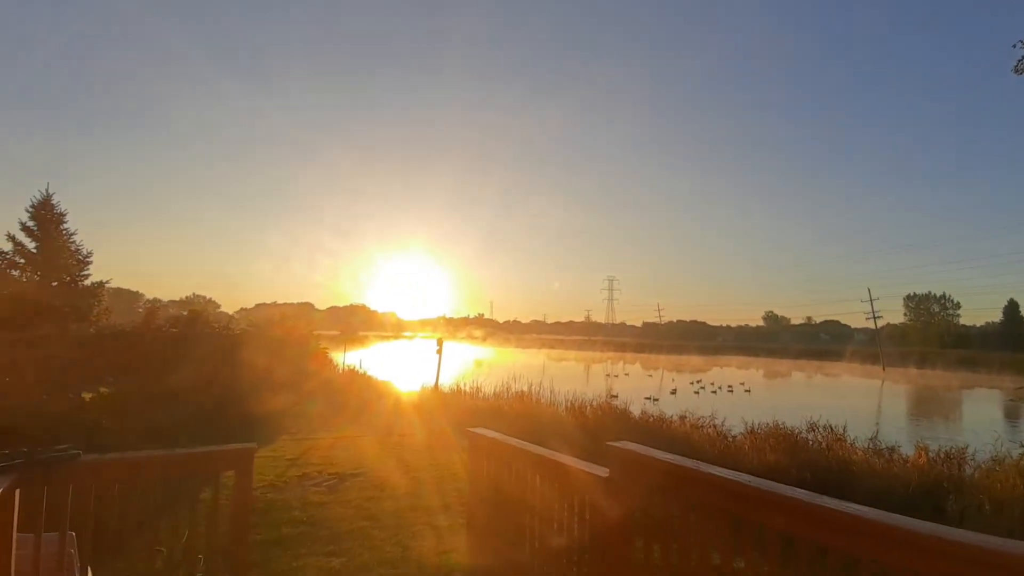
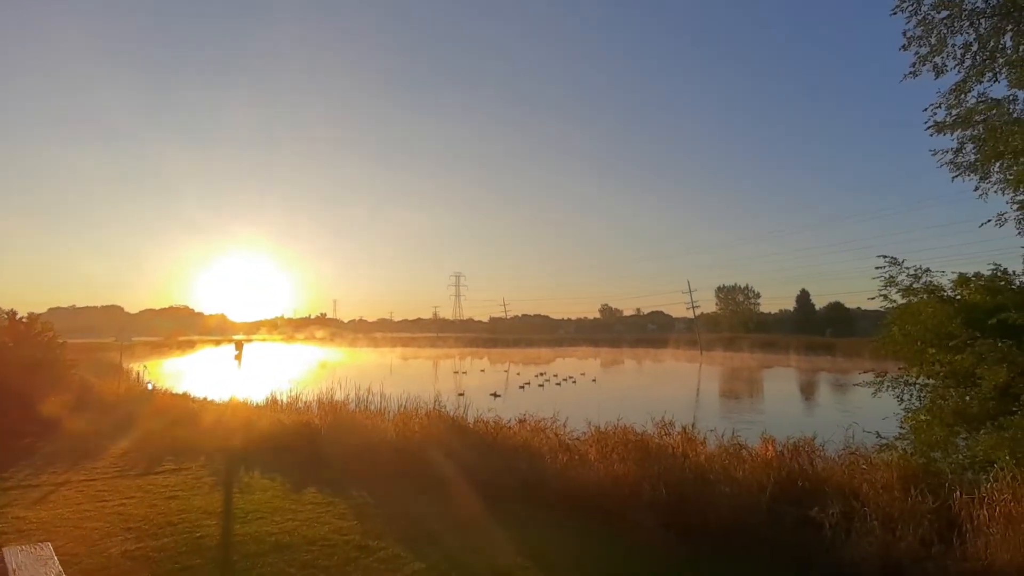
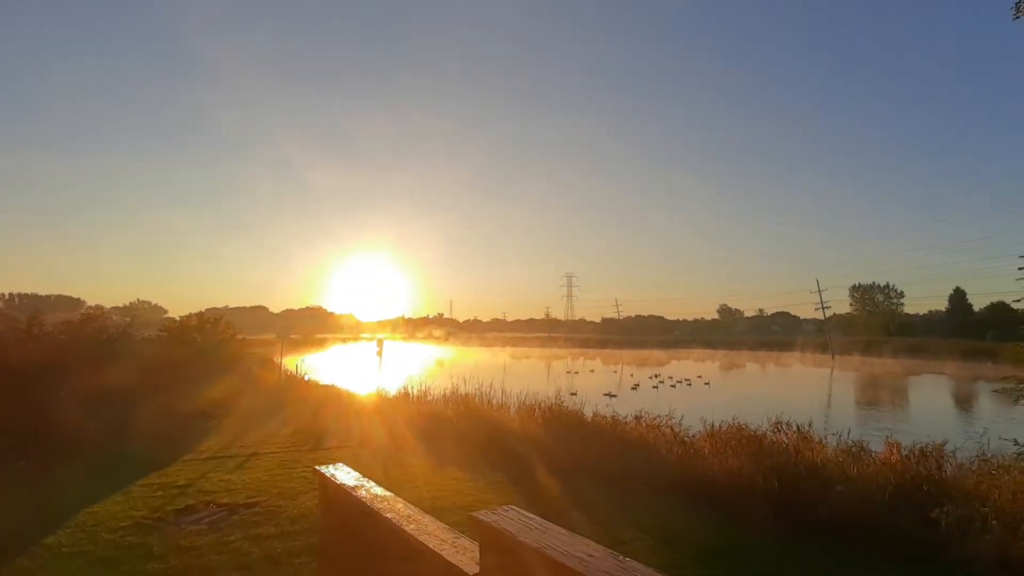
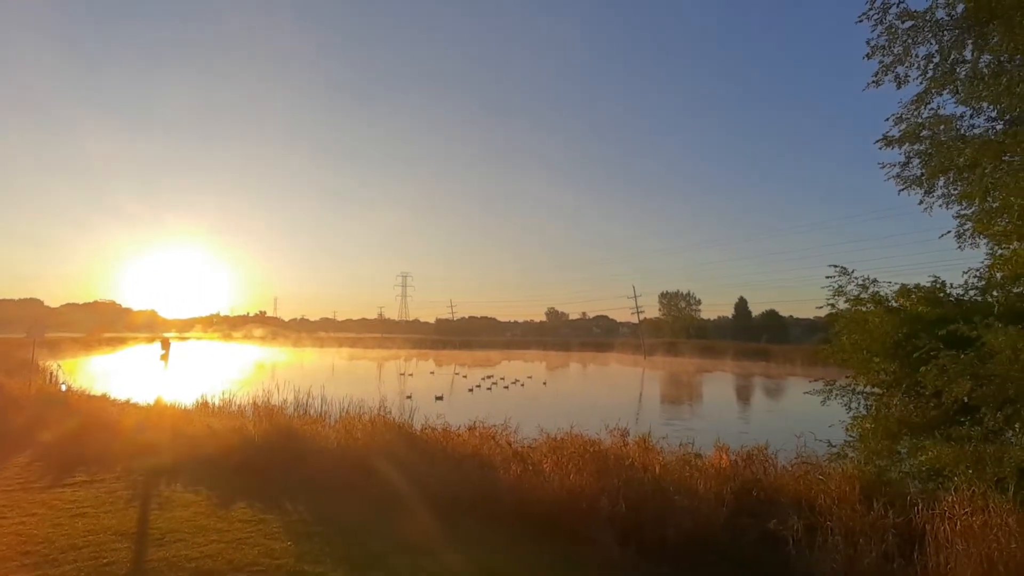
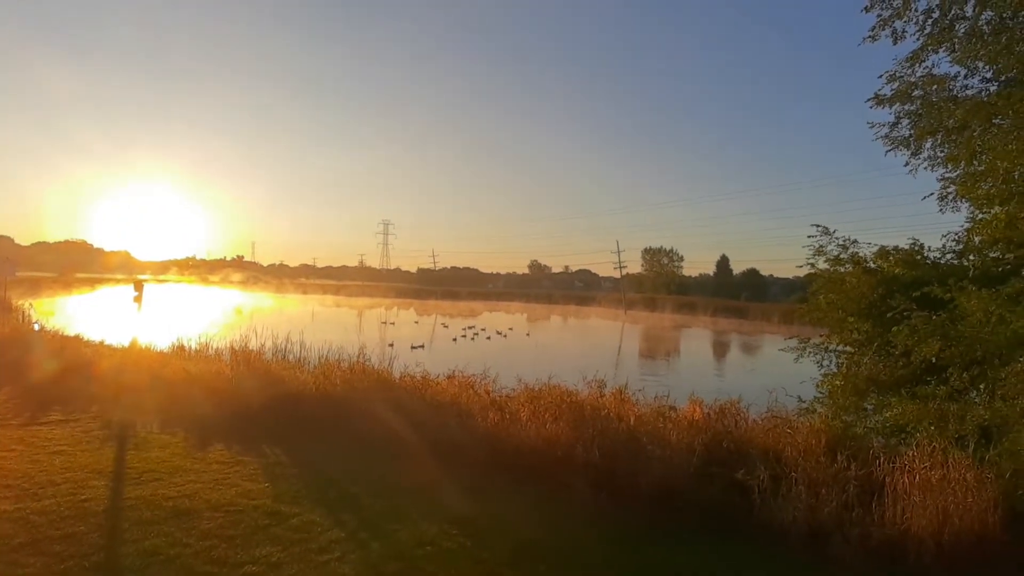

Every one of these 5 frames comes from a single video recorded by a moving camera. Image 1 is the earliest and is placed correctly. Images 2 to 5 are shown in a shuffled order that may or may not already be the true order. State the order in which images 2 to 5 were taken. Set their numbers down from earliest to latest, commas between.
3, 2, 4, 5
